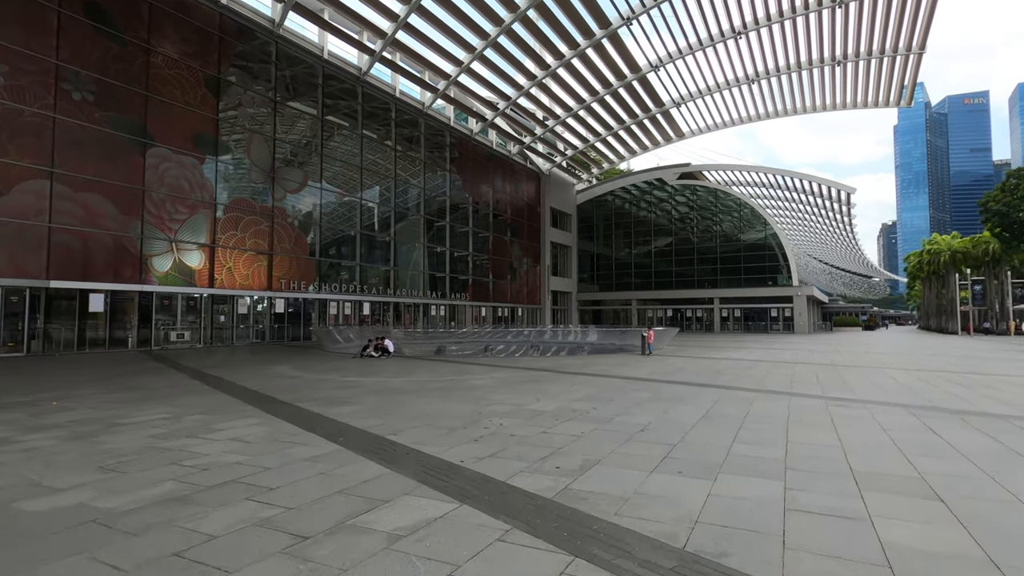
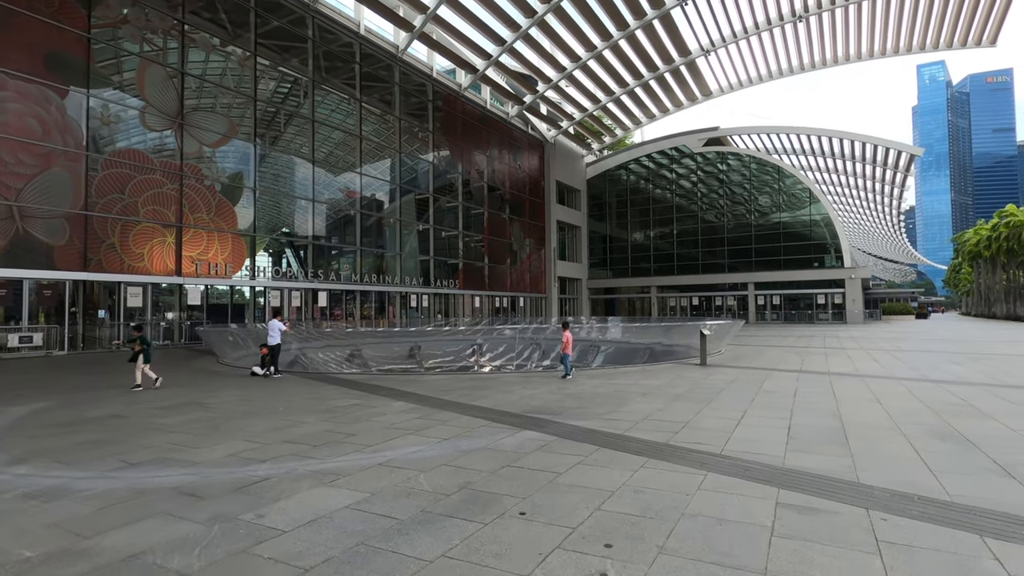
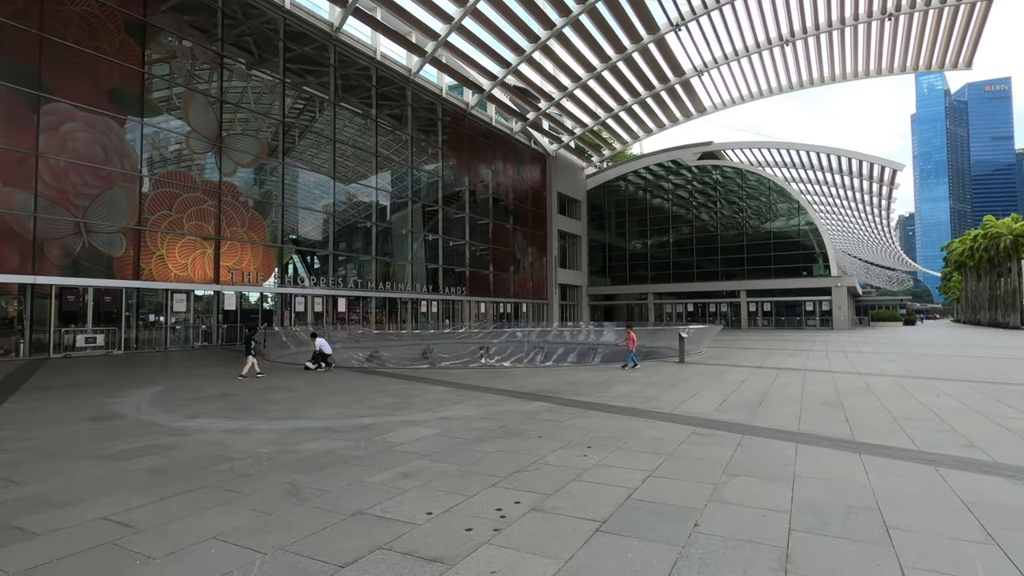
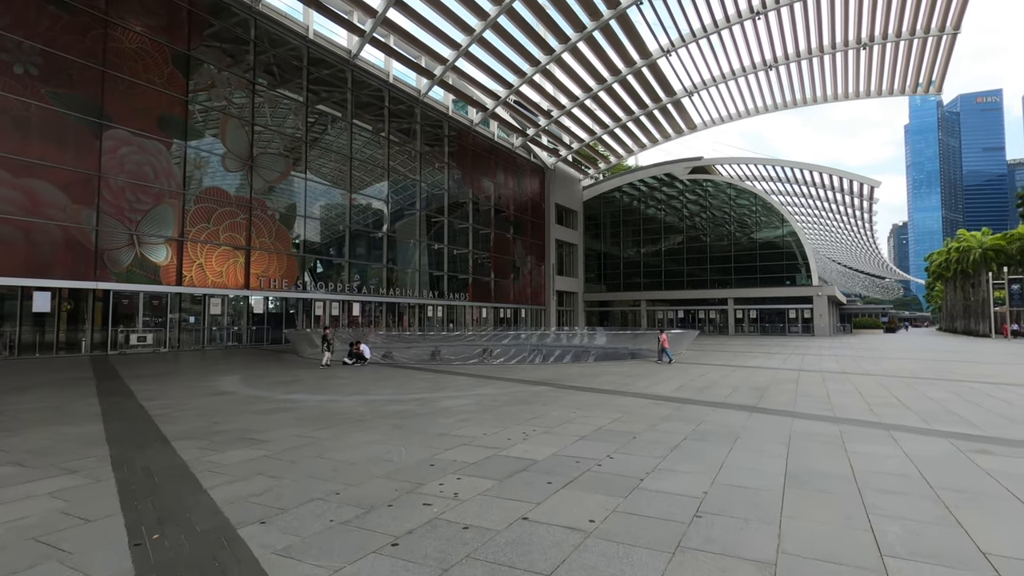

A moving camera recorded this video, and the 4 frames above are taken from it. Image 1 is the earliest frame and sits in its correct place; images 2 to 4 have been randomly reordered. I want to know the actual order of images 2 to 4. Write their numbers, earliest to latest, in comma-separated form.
4, 3, 2
